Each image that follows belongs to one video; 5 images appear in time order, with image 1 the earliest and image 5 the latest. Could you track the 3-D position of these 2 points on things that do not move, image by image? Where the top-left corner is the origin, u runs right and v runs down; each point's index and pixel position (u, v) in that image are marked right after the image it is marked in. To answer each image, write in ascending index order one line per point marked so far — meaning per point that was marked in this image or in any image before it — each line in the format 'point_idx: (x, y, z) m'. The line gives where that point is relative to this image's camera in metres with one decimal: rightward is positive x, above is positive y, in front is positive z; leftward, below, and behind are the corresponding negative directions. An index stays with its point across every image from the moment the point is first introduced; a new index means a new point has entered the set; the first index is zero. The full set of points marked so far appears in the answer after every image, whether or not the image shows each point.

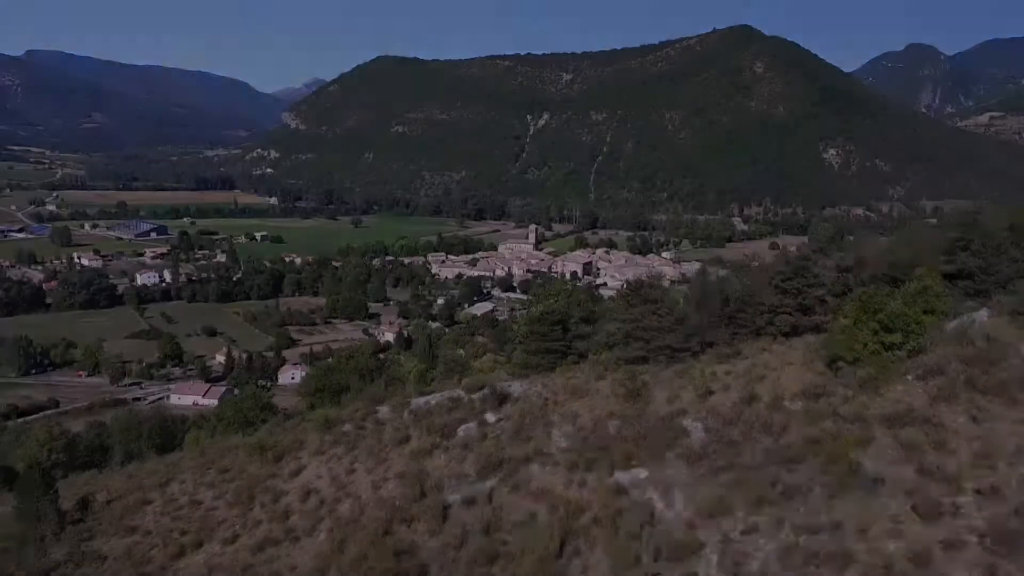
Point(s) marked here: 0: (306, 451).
0: (-1.6, -1.3, +5.7) m
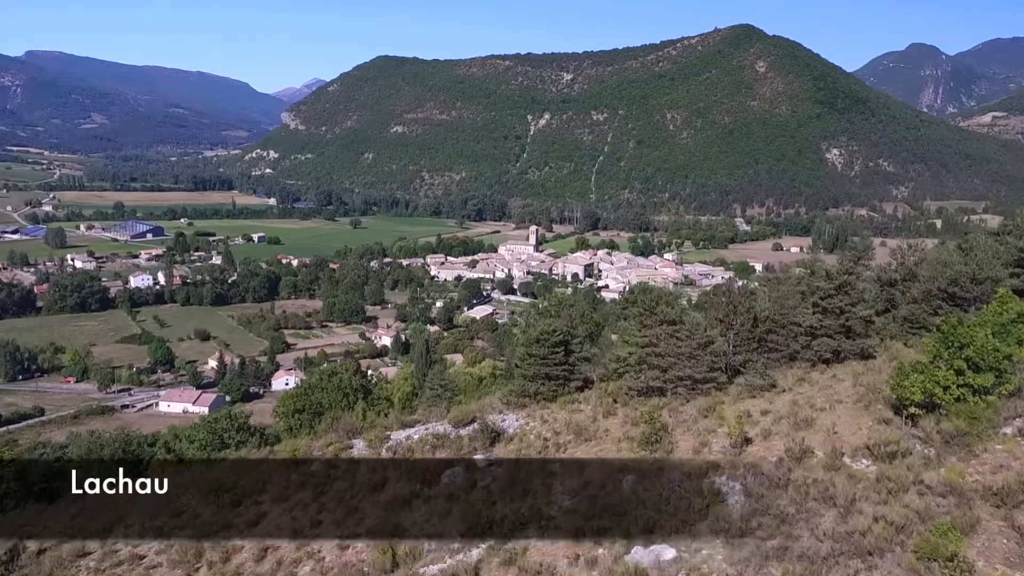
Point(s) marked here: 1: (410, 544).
0: (-1.6, -1.4, +4.9) m
1: (-0.5, -1.3, +3.7) m
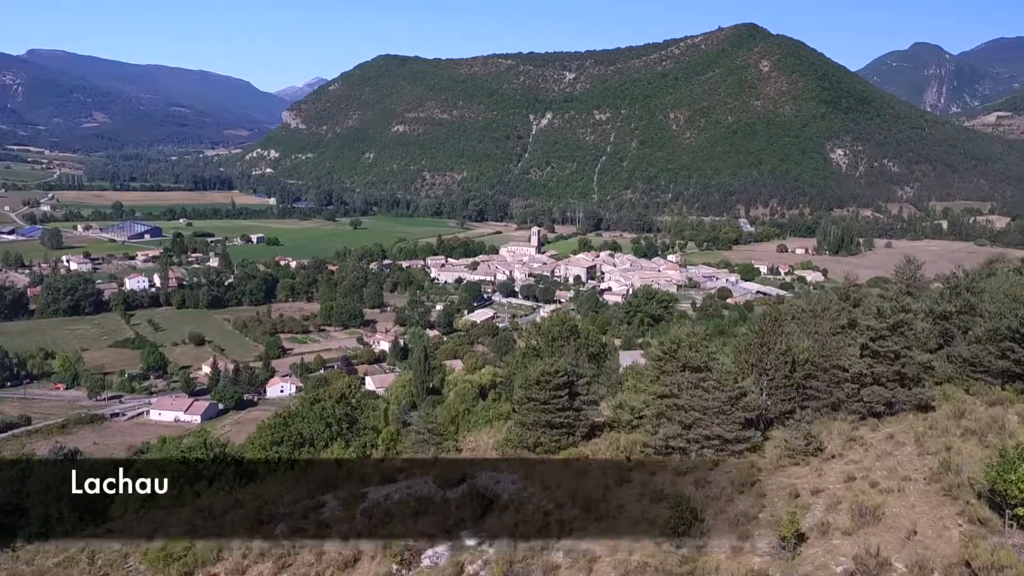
0: (-1.7, -1.6, +4.2) m
1: (-0.5, -1.5, +3.0) m
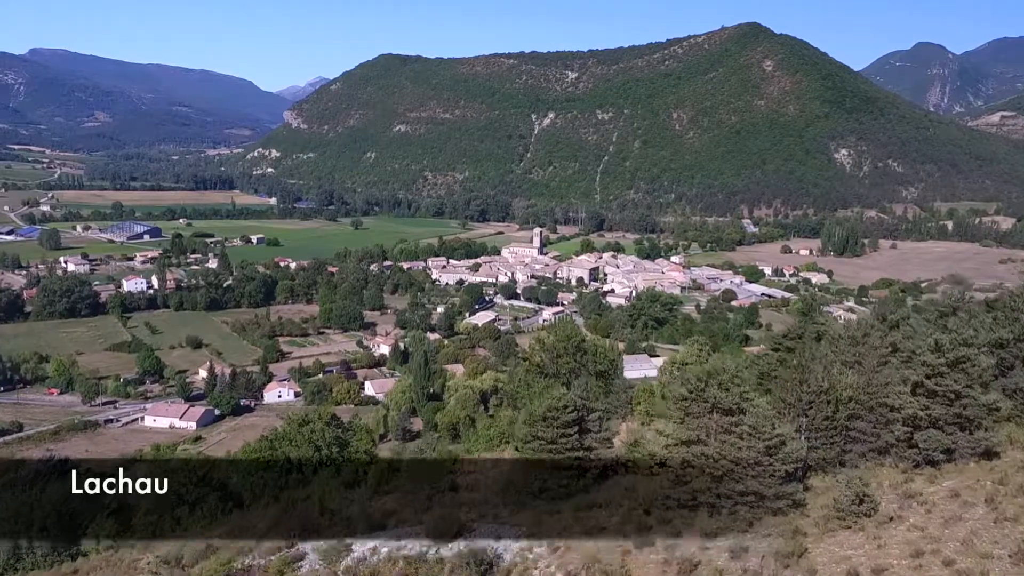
0: (-1.6, -1.7, +3.8) m
1: (-0.5, -1.6, +2.5) m
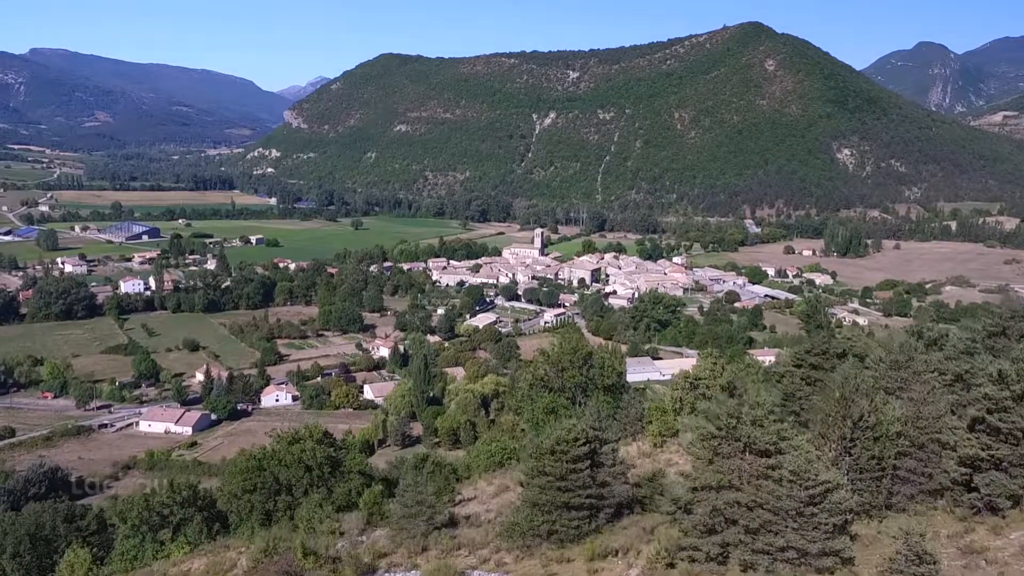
0: (-1.6, -1.8, +3.4) m
1: (-0.5, -1.7, +2.1) m
